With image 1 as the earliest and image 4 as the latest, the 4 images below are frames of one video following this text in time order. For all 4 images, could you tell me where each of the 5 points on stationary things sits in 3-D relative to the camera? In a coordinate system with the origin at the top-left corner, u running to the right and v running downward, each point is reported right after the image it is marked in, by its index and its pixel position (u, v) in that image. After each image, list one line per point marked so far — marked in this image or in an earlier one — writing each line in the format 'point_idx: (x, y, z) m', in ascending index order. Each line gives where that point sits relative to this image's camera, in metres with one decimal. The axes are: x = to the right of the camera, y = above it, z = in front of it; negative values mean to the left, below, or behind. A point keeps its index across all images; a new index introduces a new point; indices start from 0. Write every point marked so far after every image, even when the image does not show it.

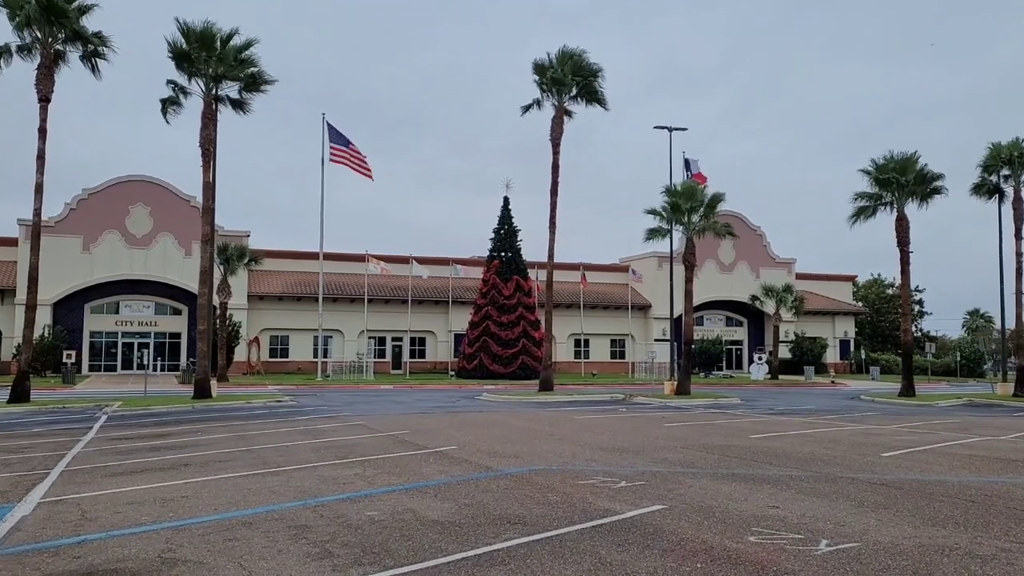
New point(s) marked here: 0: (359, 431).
0: (-3.2, -3.1, +17.5) m
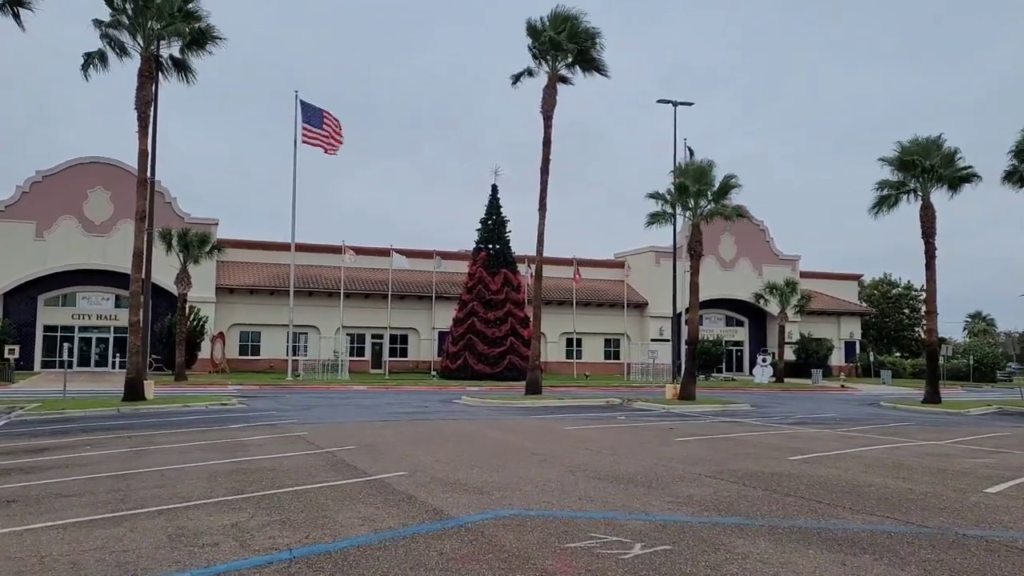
0: (-3.7, -2.7, +13.9) m
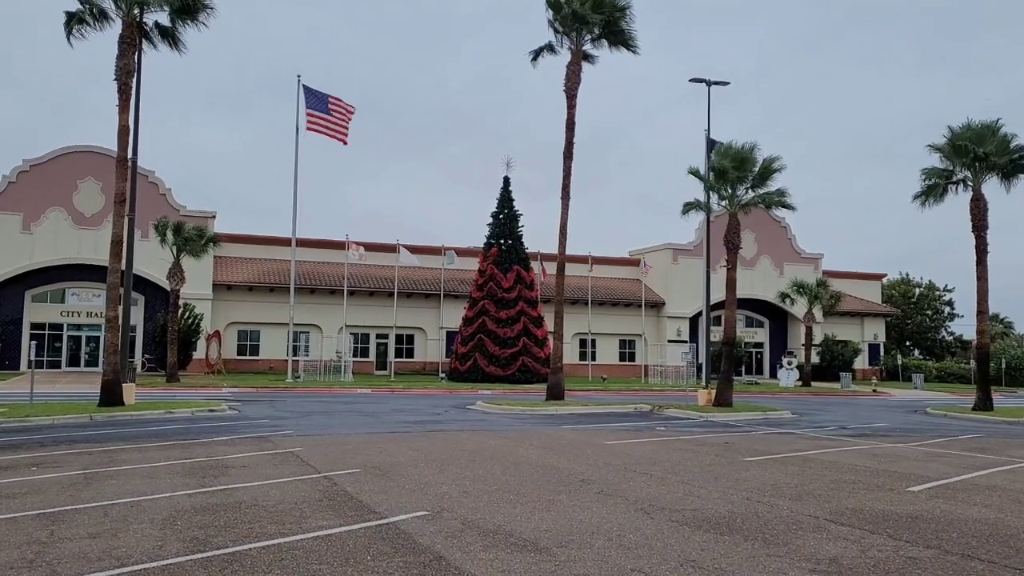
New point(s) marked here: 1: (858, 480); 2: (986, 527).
0: (-3.1, -2.5, +11.4) m
1: (+4.4, -2.5, +10.4) m
2: (+4.4, -2.2, +7.6) m
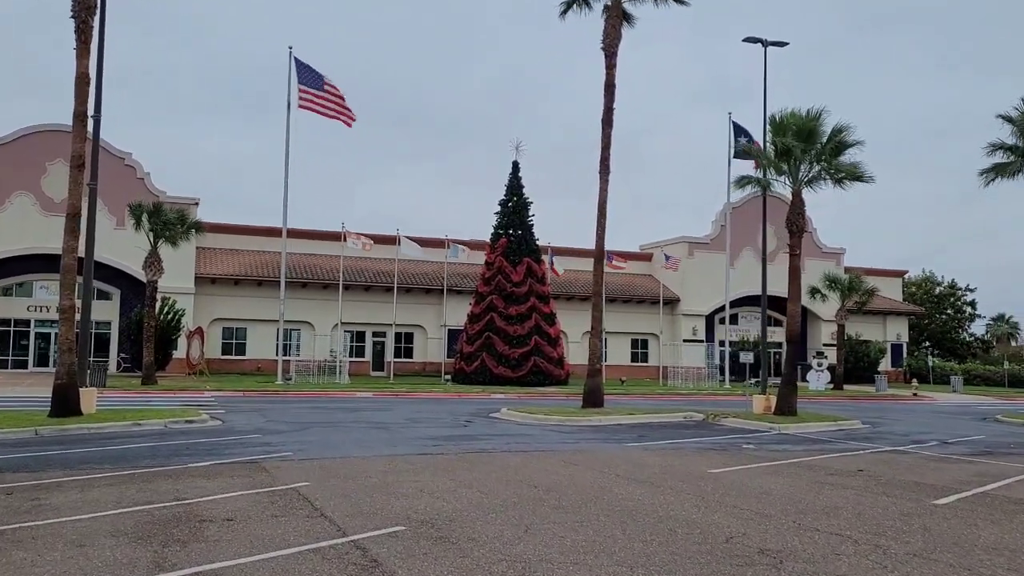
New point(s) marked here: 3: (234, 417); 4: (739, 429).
0: (-2.1, -2.2, +7.7) m
1: (+5.5, -2.2, +6.8) m
2: (+5.5, -1.9, +4.0) m
3: (-6.5, -3.0, +19.2) m
4: (+5.4, -3.3, +19.4) m
